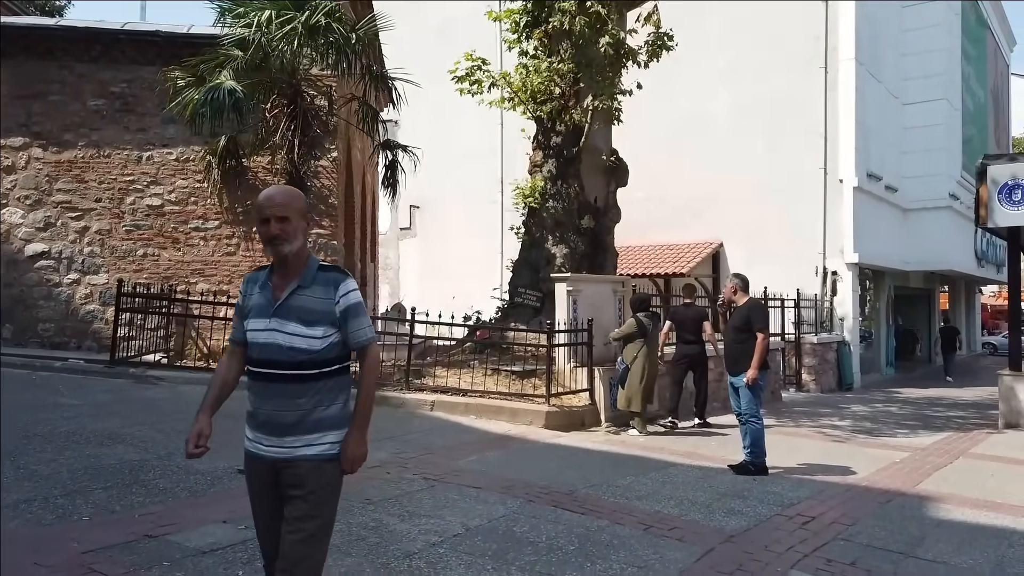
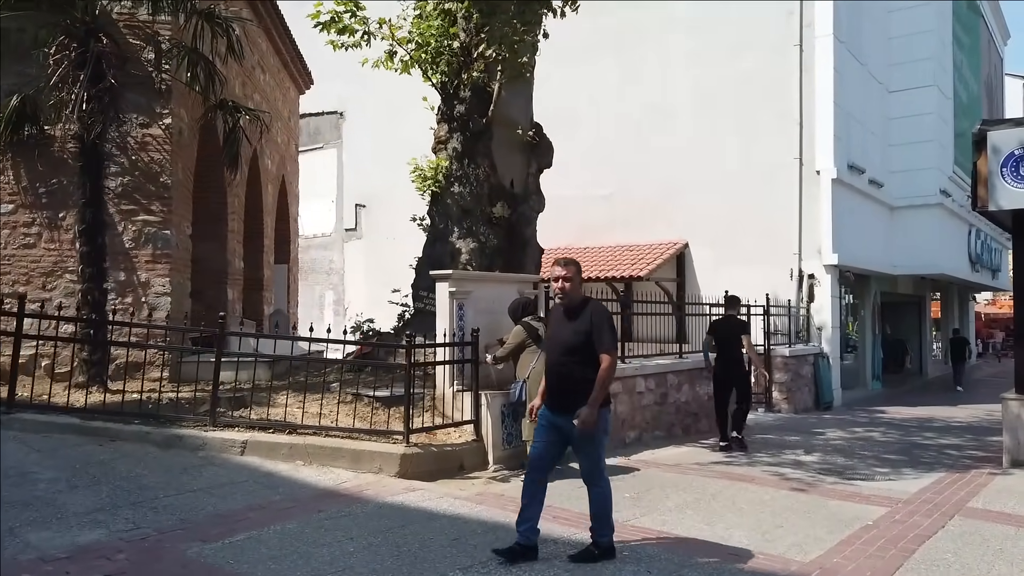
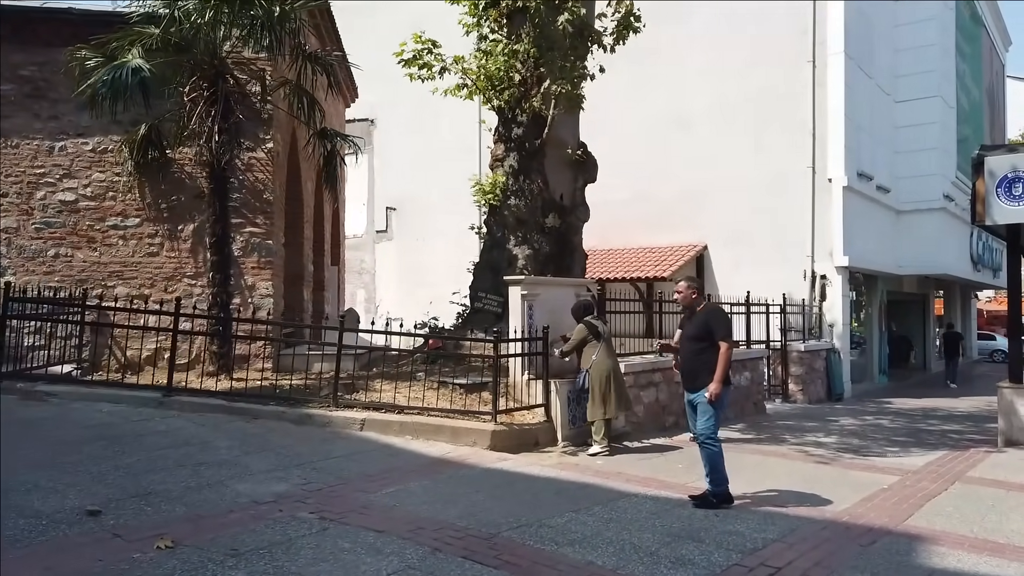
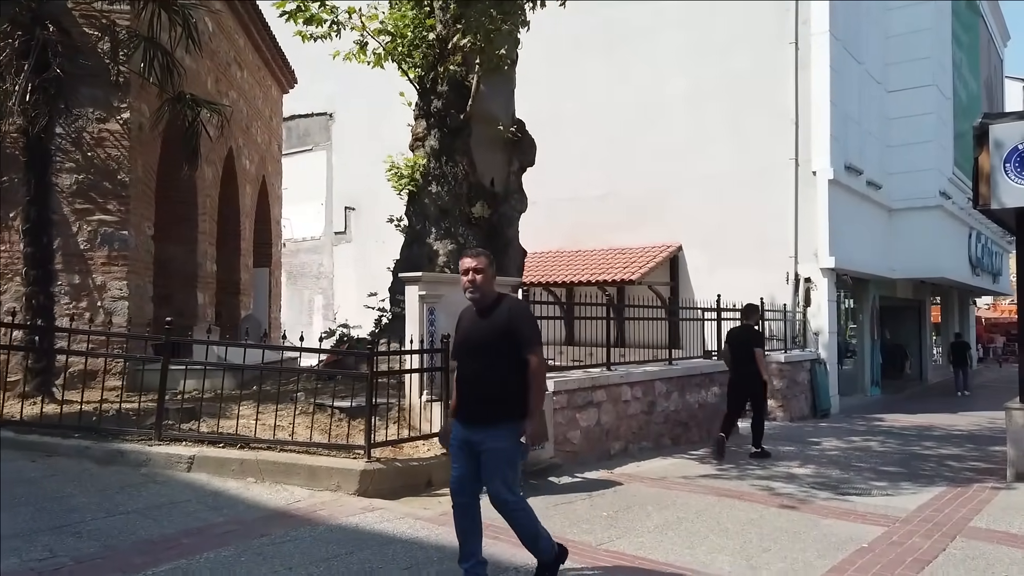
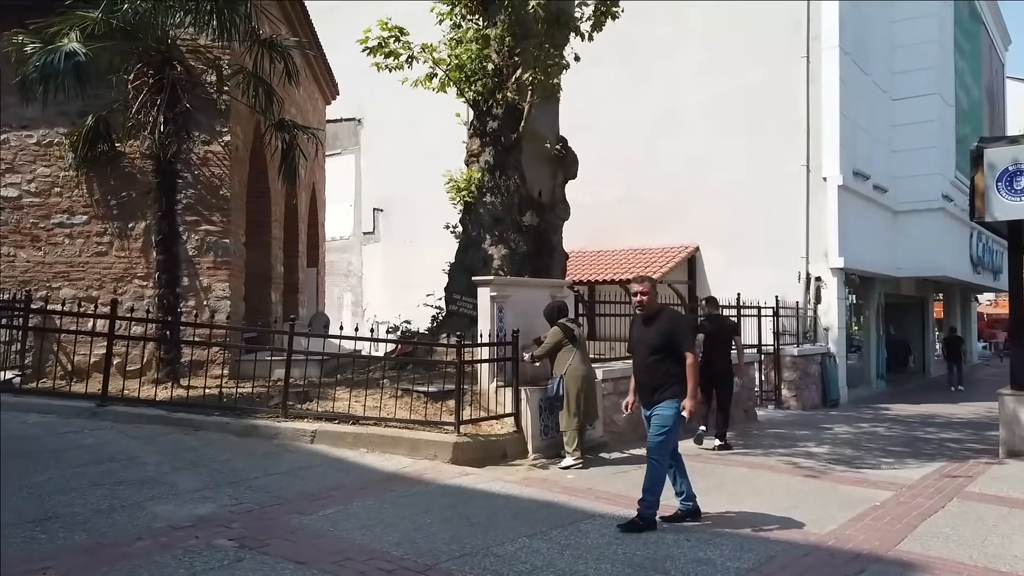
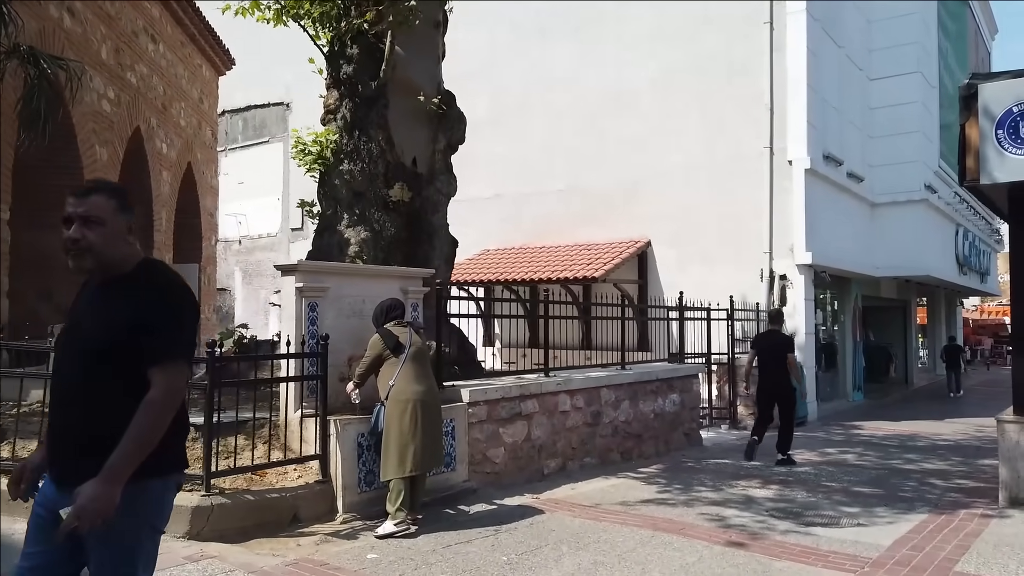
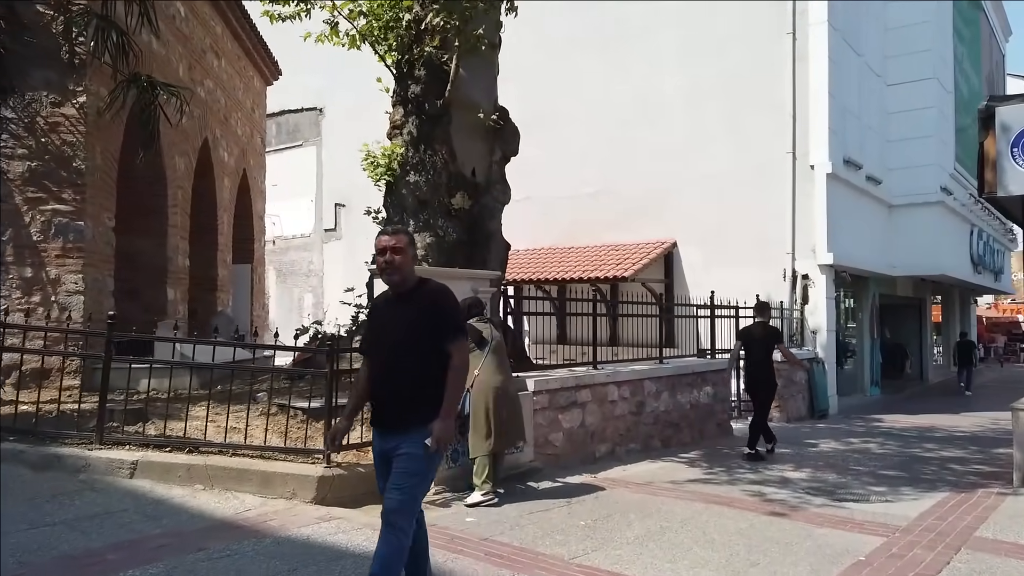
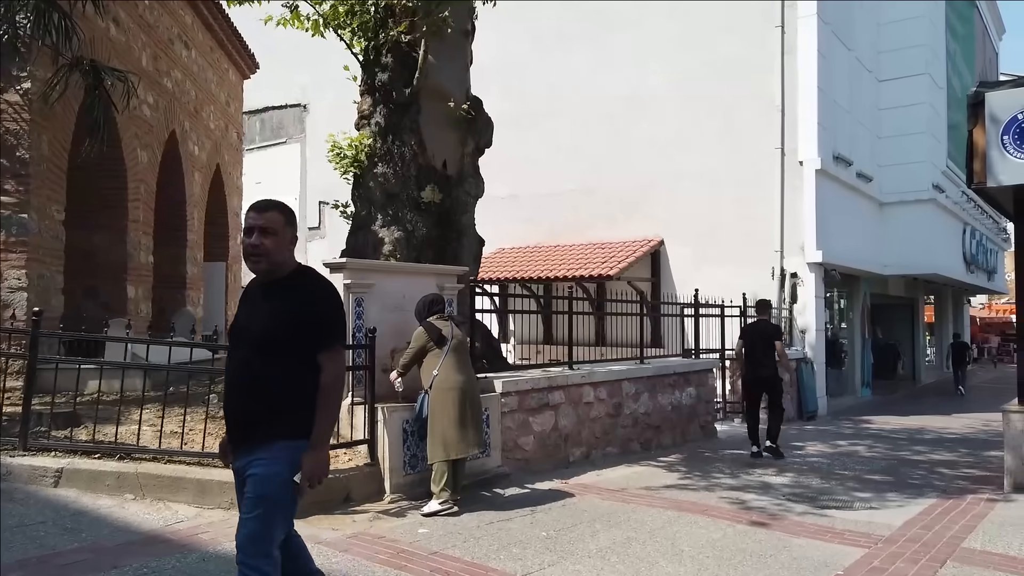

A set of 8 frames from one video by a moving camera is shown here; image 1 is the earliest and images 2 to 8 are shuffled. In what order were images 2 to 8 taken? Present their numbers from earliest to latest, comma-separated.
3, 5, 2, 4, 7, 8, 6
